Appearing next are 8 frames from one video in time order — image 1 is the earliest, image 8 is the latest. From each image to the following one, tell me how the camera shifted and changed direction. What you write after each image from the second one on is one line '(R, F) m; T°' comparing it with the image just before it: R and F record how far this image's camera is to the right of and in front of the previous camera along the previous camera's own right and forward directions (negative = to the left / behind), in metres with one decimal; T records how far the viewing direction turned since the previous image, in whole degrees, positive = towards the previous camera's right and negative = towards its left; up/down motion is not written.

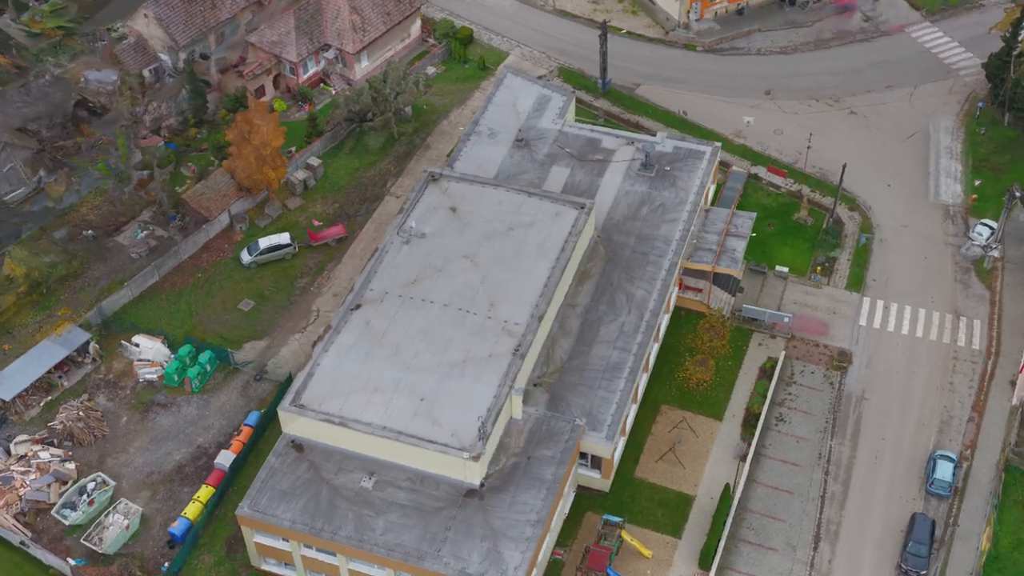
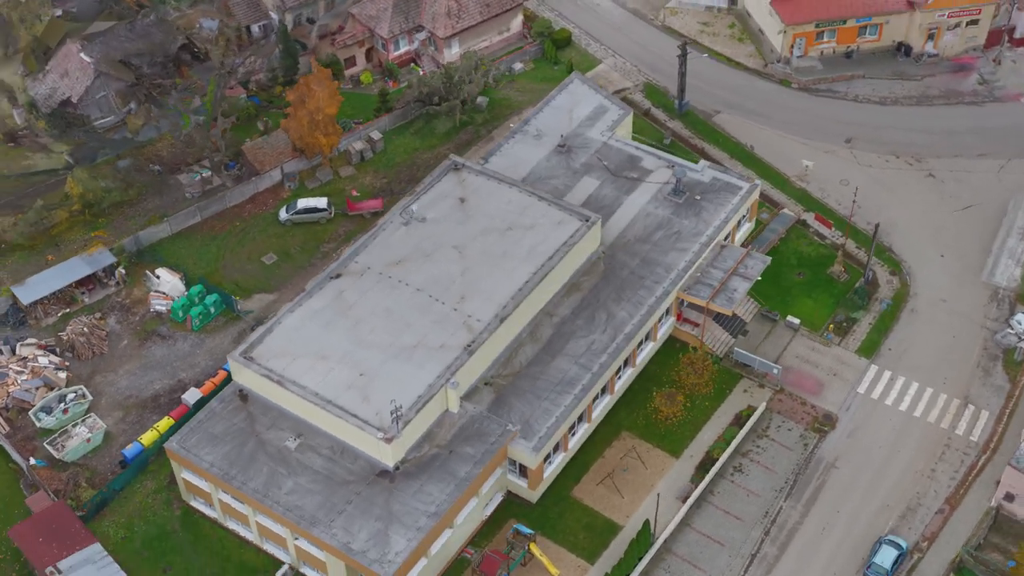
(+10.6, +0.8) m; -11°
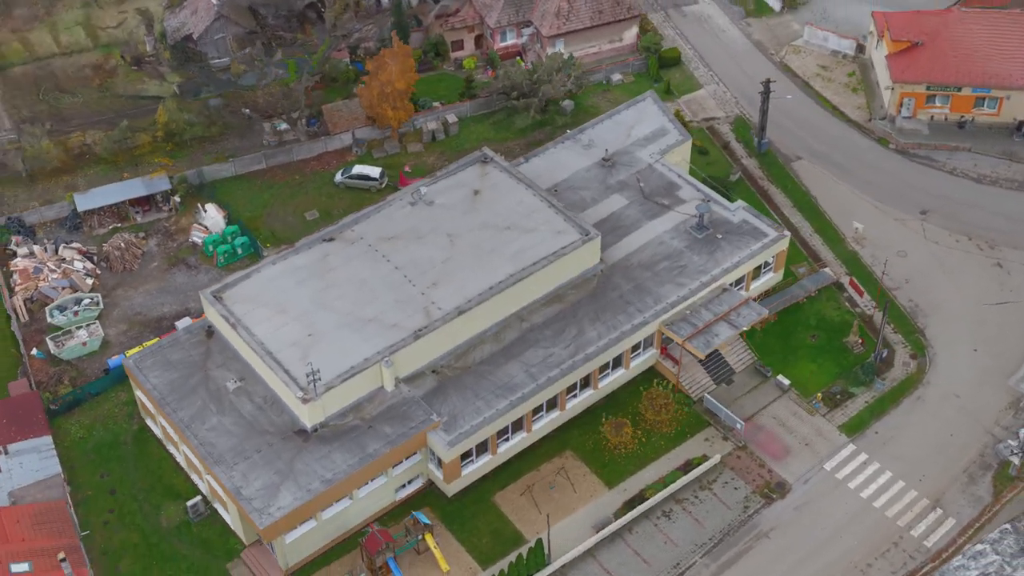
(+12.1, +1.1) m; -12°
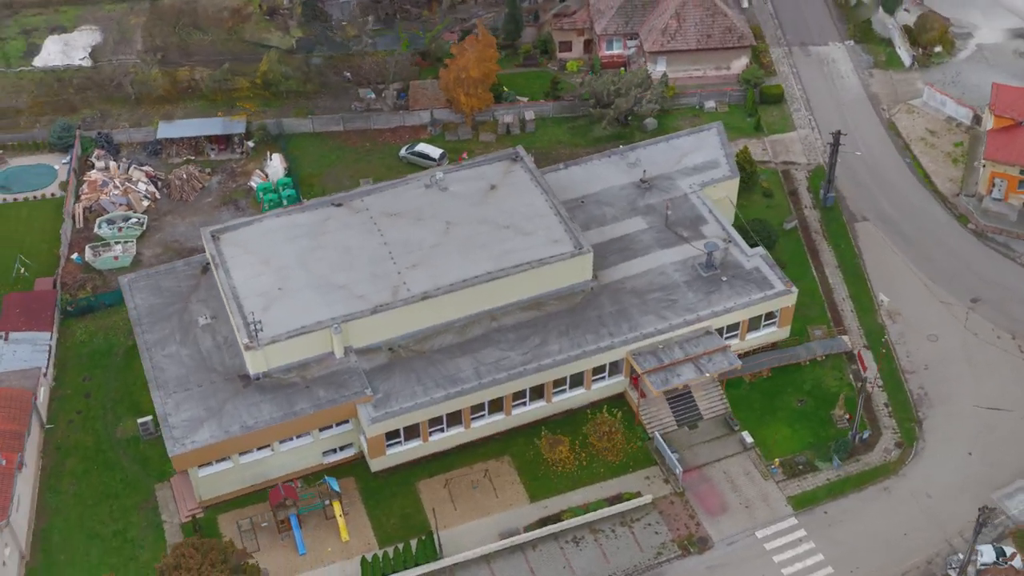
(+12.1, +1.2) m; -12°
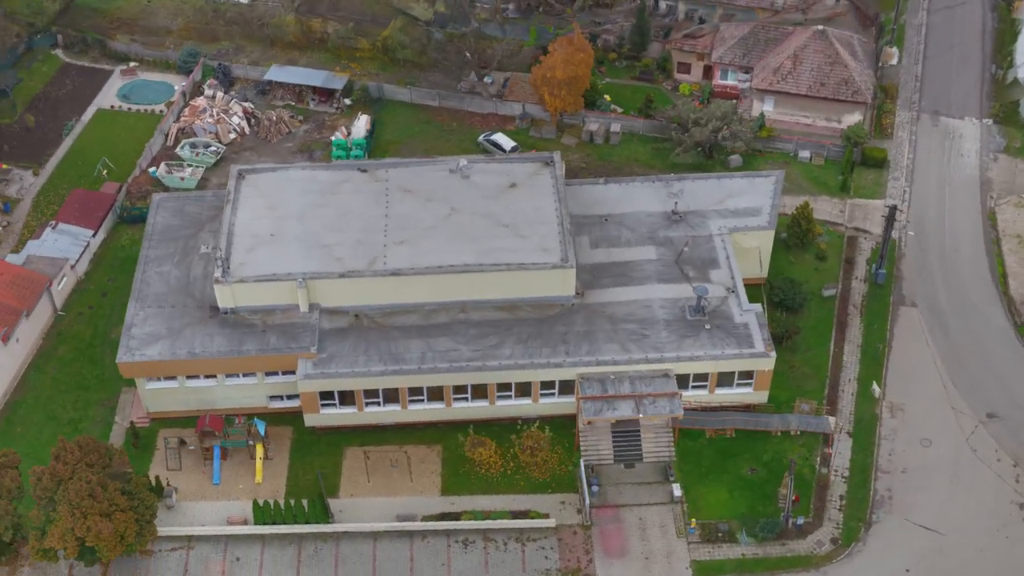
(+13.5, +1.6) m; -13°
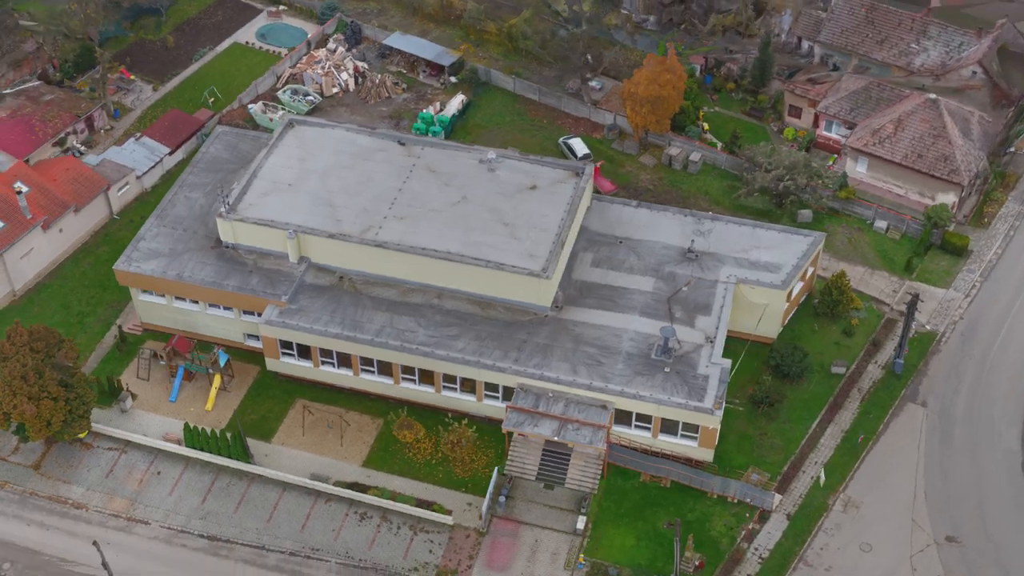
(+13.5, +1.7) m; -13°
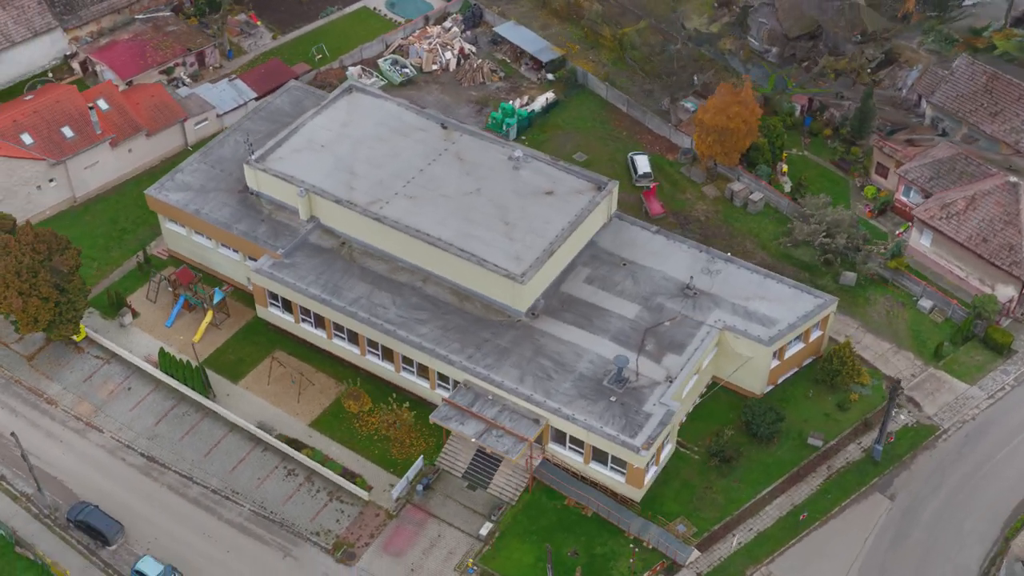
(+12.0, +1.4) m; -12°
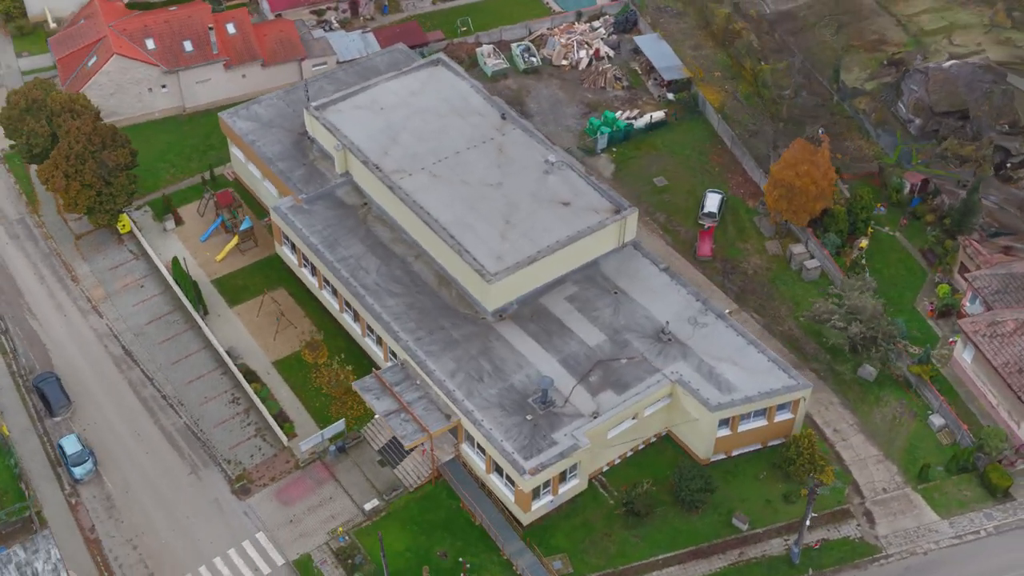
(+14.8, +2.2) m; -15°
